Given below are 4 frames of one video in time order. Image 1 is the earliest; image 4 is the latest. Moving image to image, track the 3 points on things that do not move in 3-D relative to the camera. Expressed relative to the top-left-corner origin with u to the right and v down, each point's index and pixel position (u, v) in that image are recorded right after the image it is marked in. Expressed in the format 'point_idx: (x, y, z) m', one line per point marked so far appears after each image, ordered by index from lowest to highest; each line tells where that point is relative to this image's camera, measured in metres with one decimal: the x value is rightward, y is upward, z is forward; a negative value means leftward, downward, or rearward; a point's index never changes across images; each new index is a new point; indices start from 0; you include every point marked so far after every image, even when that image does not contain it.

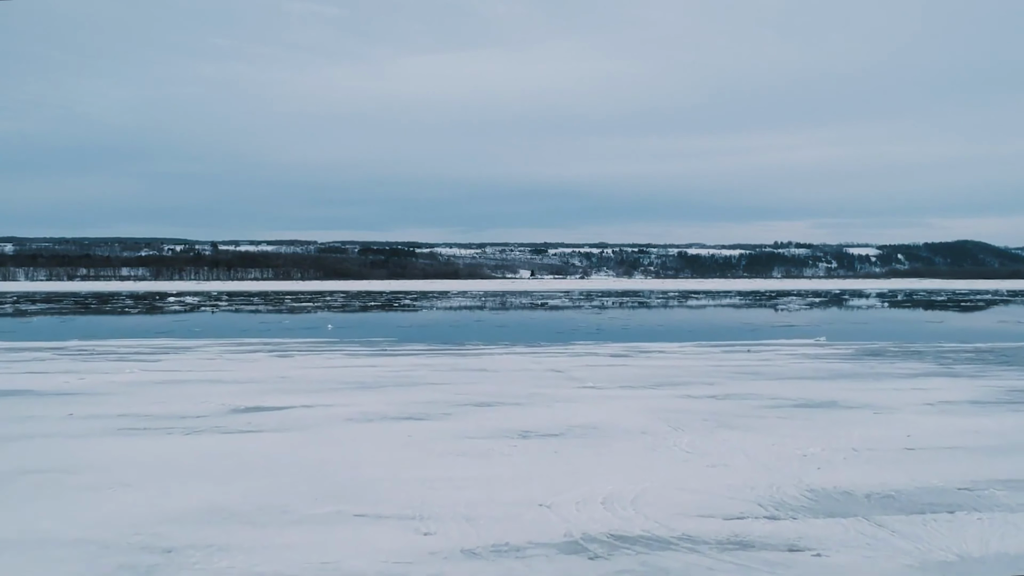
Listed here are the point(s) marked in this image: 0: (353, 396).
0: (-1.4, -0.9, +7.8) m
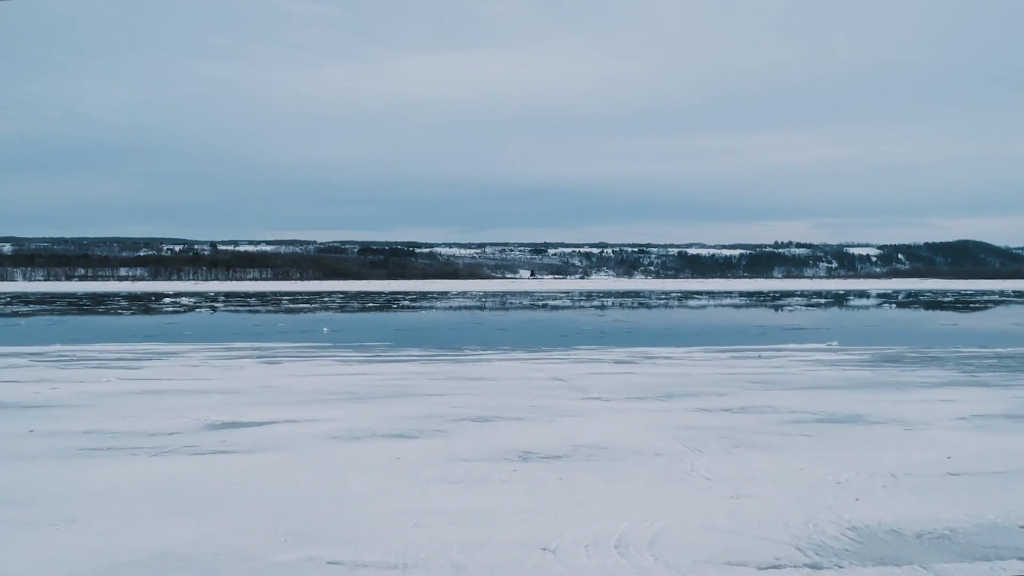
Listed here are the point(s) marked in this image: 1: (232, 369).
0: (-1.4, -1.0, +7.2) m
1: (-3.3, -1.0, +10.4) m
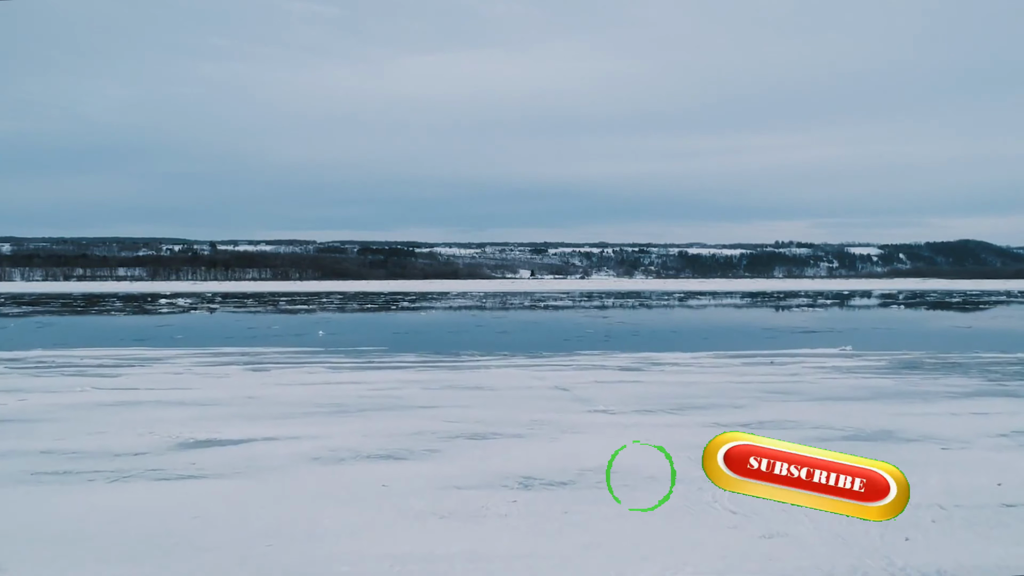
0: (-1.4, -1.0, +6.6) m
1: (-3.3, -1.0, +9.9) m
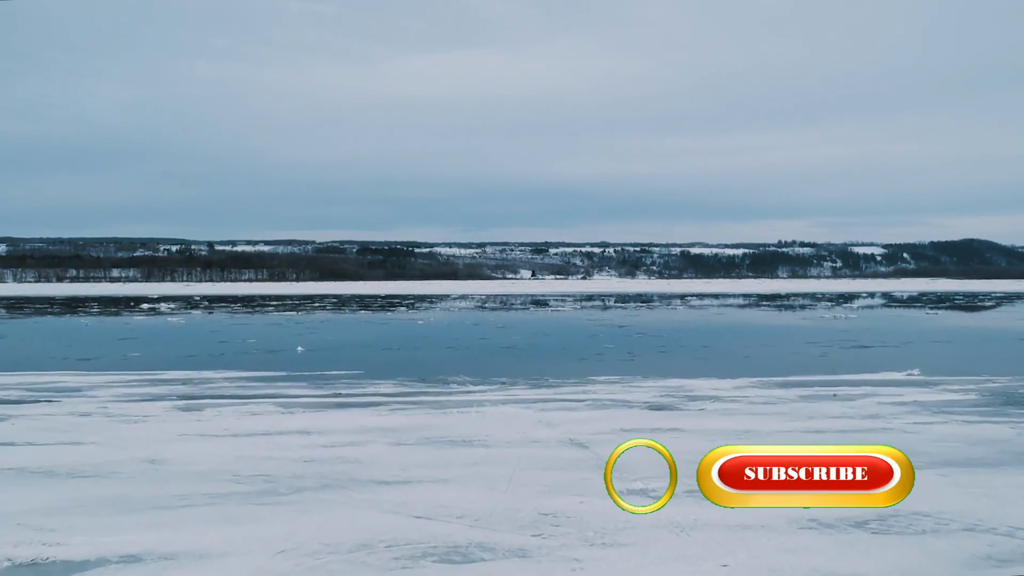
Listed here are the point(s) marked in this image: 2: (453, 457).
0: (-1.4, -1.2, +4.4) m
1: (-3.3, -1.1, +7.7) m
2: (-0.4, -1.1, +6.1) m
